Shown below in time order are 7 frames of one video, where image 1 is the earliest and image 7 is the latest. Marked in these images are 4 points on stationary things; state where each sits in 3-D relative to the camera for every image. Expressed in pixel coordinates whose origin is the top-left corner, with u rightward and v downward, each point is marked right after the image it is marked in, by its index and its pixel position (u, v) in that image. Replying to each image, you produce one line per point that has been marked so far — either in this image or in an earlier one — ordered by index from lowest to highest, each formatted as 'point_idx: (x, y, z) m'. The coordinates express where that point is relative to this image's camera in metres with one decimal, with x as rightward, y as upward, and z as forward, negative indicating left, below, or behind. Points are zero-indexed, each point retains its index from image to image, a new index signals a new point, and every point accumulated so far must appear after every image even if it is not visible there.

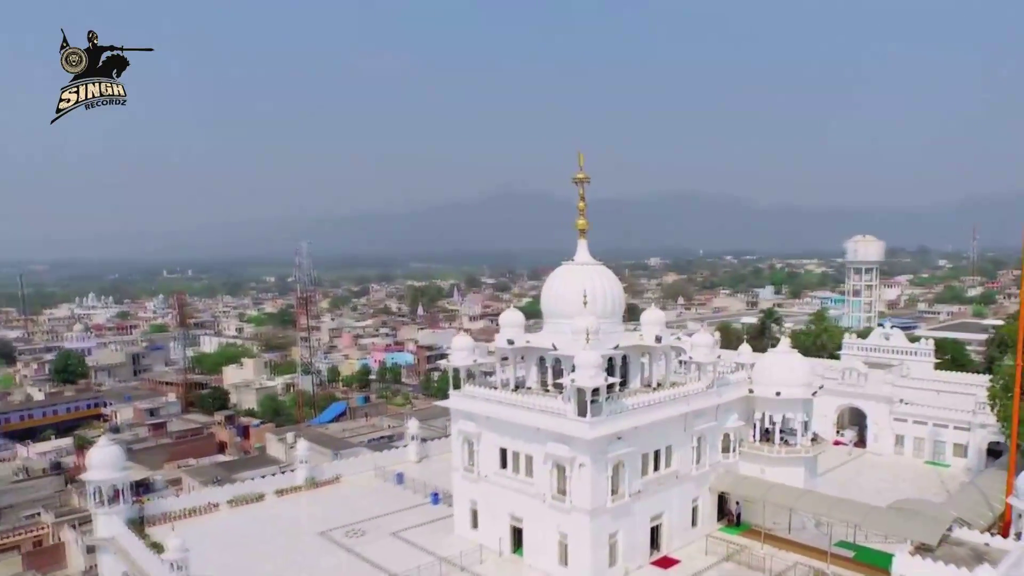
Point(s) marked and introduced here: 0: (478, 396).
0: (-0.7, -2.4, +15.6) m
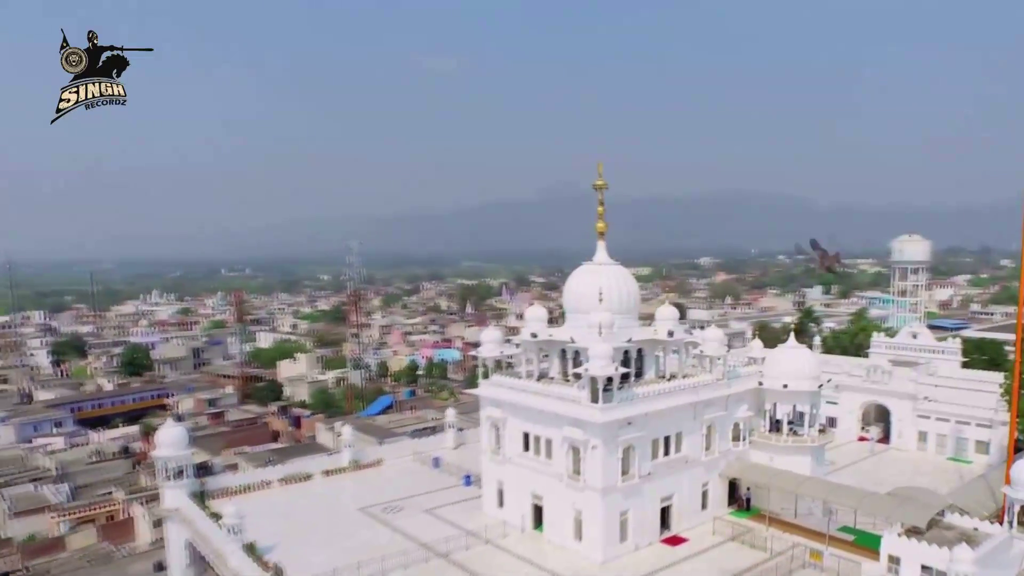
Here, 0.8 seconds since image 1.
0: (-0.2, -2.4, +16.9) m
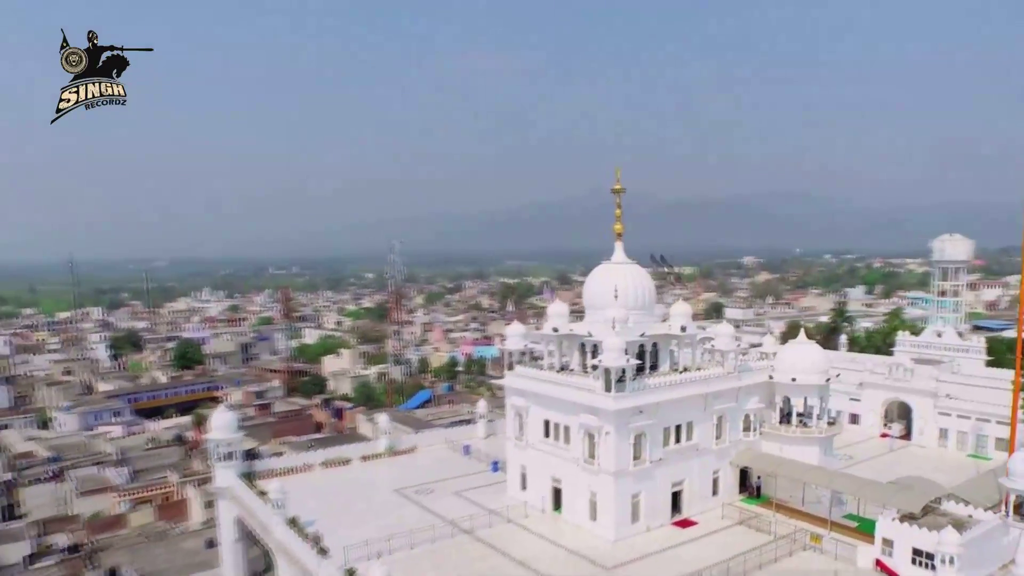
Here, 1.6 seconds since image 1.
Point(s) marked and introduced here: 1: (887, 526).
0: (+0.4, -2.3, +18.1) m
1: (+7.3, -4.7, +13.4) m
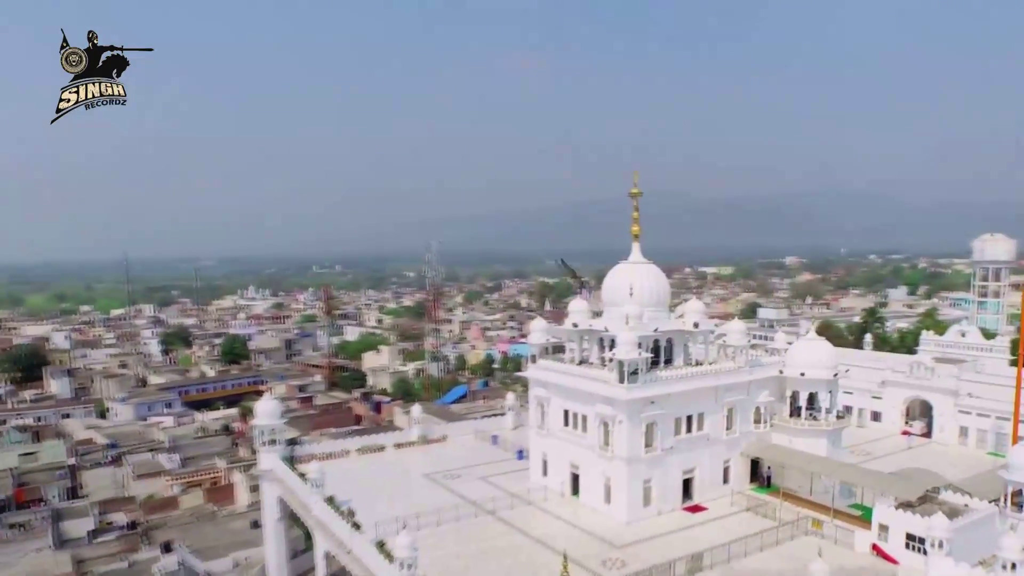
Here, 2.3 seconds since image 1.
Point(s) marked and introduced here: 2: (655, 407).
0: (+1.0, -2.2, +19.2) m
1: (+7.6, -4.6, +14.1) m
2: (+3.5, -2.9, +16.7) m
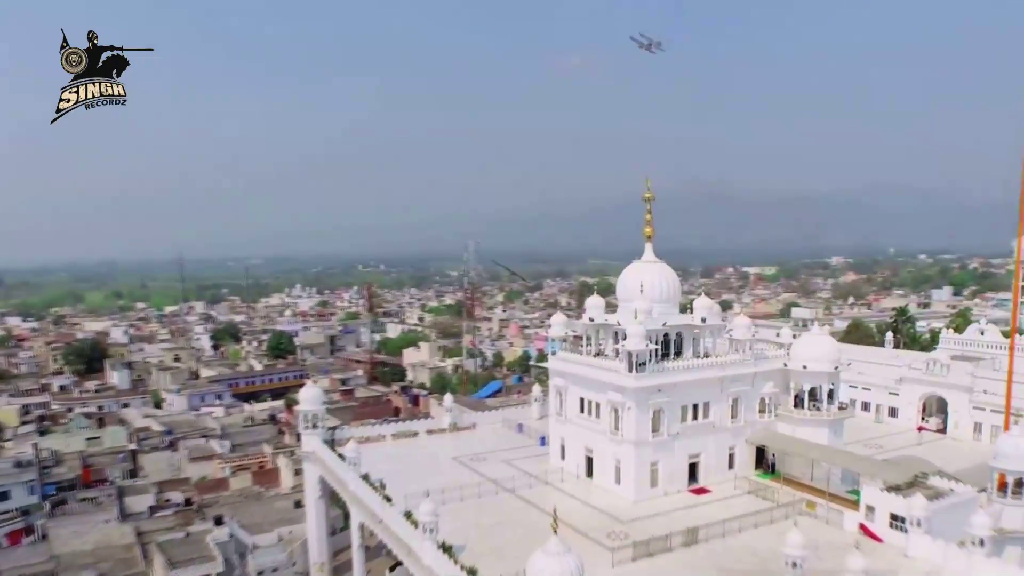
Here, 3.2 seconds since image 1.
0: (+1.6, -2.1, +20.6) m
1: (+7.9, -4.5, +15.2) m
2: (+3.9, -2.8, +18.0) m
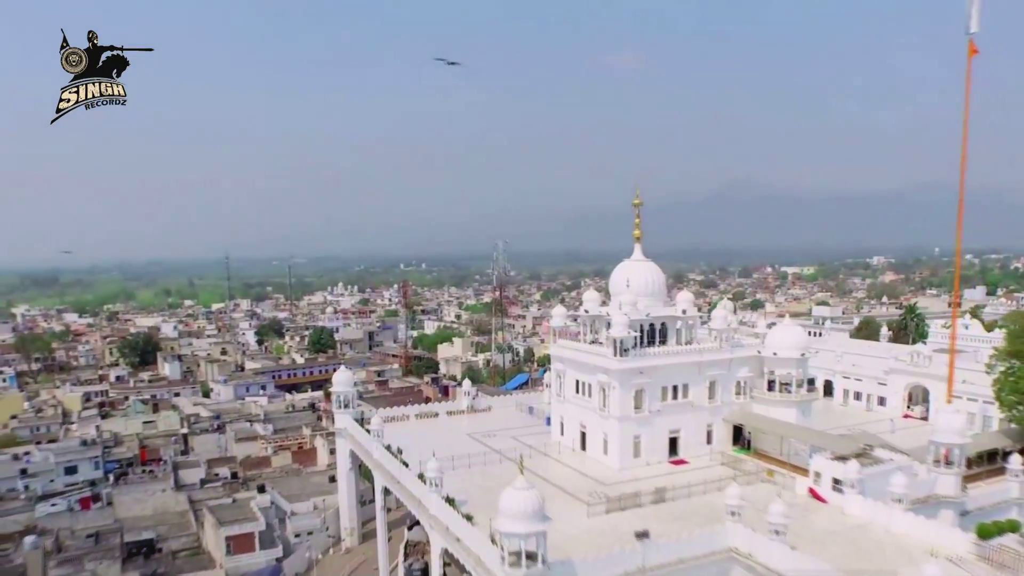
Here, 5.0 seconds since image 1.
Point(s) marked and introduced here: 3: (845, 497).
0: (+1.8, -1.9, +23.2) m
1: (+7.7, -4.4, +17.4) m
2: (+3.9, -2.6, +20.4) m
3: (+7.9, -5.0, +16.3) m
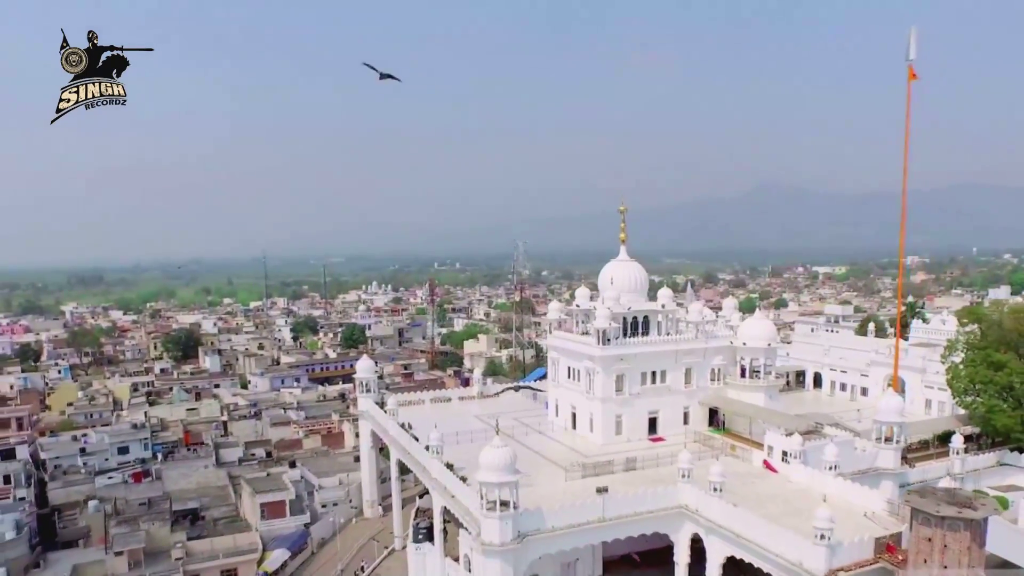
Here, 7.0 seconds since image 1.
0: (+1.8, -1.8, +25.9) m
1: (+7.4, -4.3, +19.8) m
2: (+3.8, -2.5, +23.0) m
3: (+7.6, -4.9, +18.7) m
